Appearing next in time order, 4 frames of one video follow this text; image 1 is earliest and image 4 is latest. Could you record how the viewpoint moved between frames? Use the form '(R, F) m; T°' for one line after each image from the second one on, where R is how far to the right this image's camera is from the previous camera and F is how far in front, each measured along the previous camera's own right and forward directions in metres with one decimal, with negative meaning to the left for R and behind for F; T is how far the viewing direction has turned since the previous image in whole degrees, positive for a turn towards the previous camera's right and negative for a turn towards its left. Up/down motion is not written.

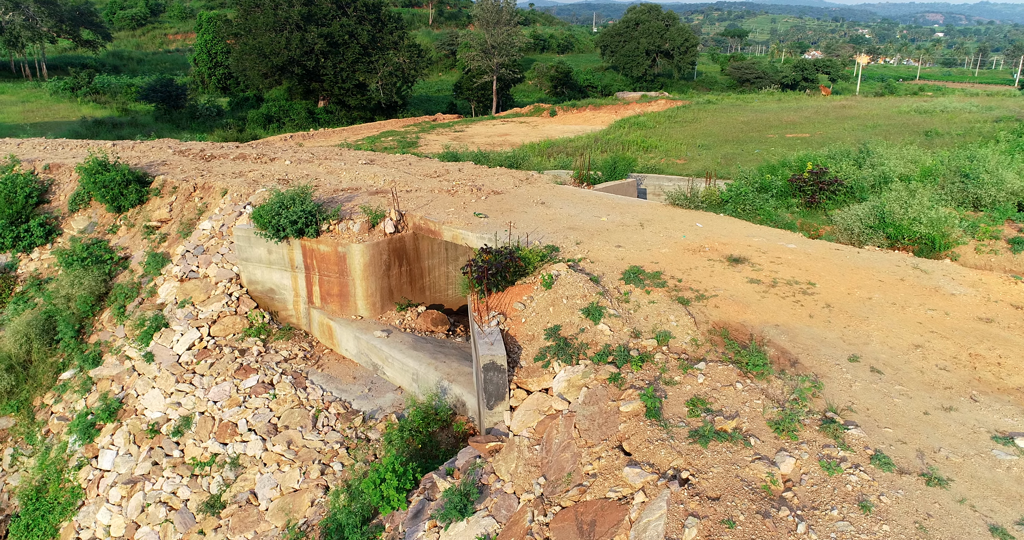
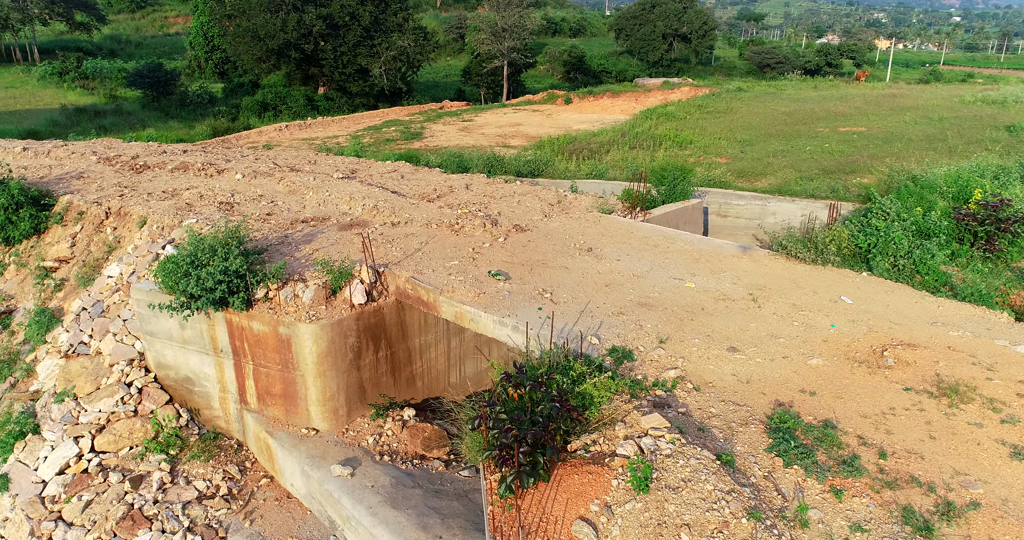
(-0.2, +3.2) m; -1°
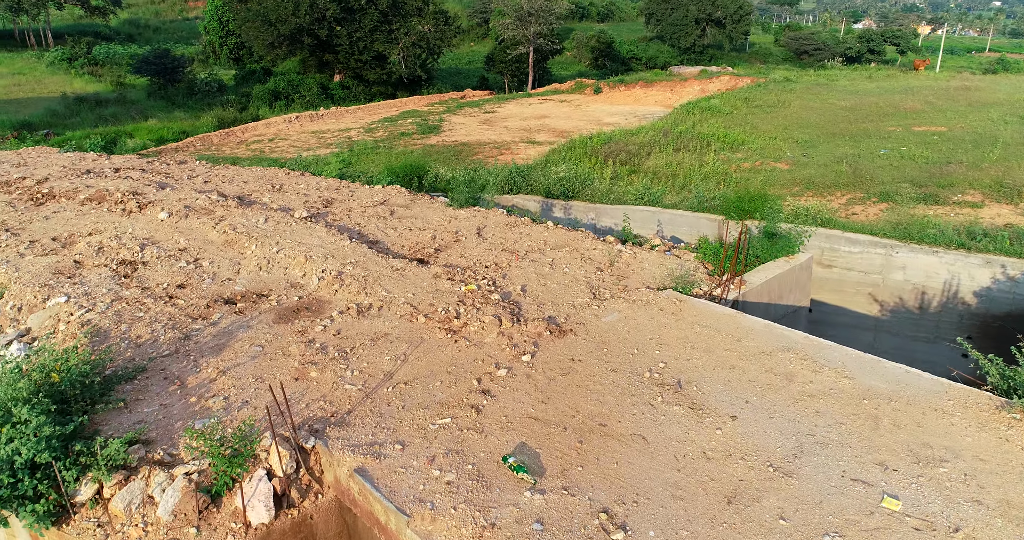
(-0.1, +2.8) m; -2°
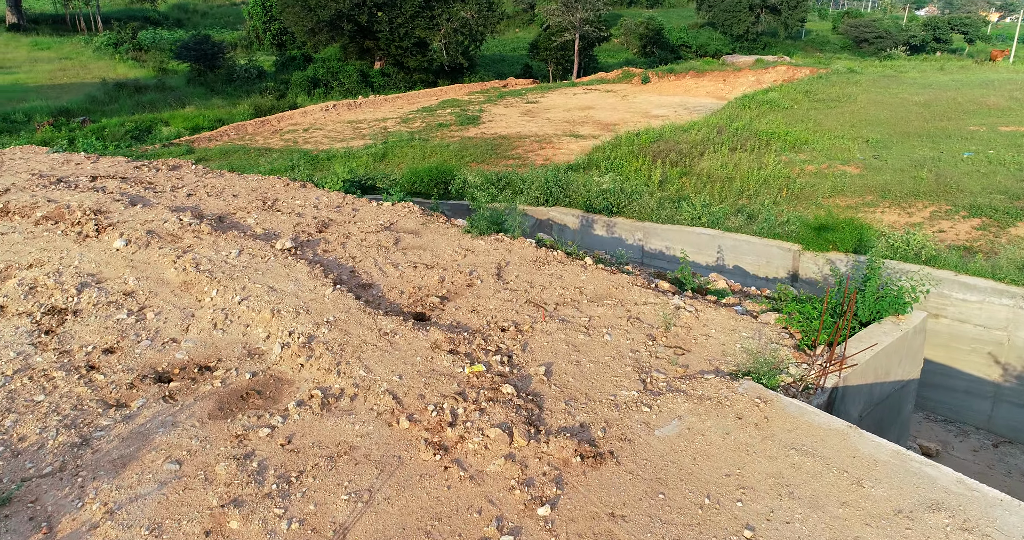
(+0.1, +1.4) m; -3°
